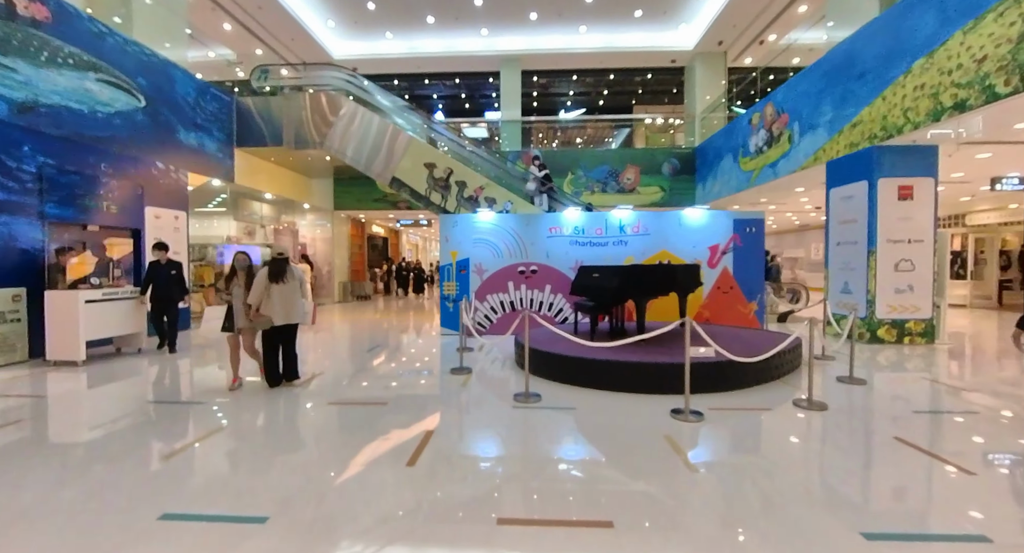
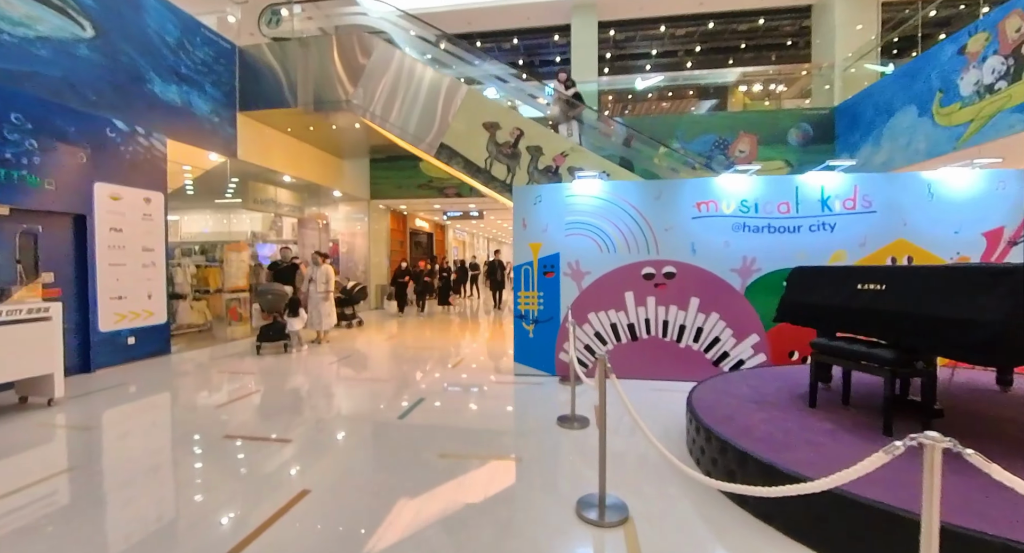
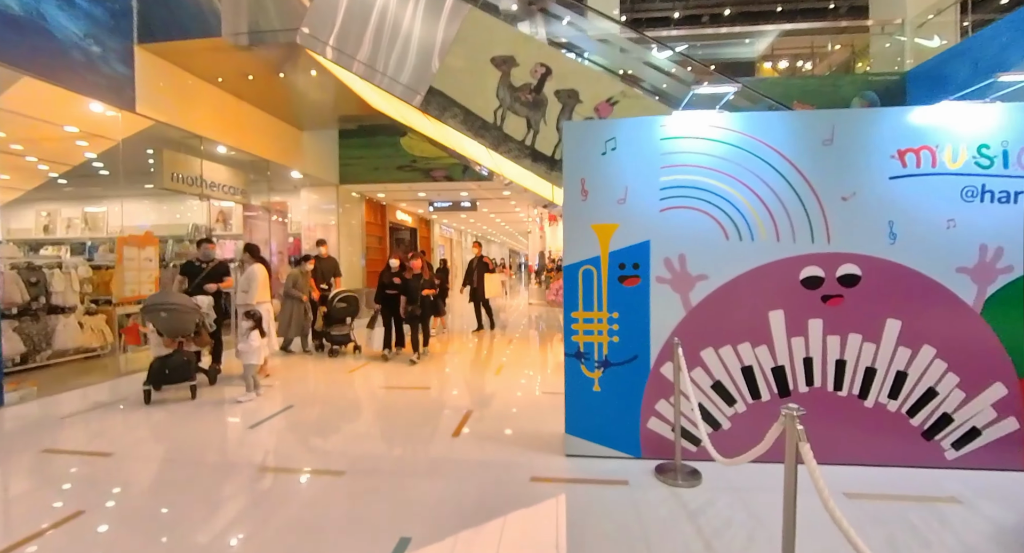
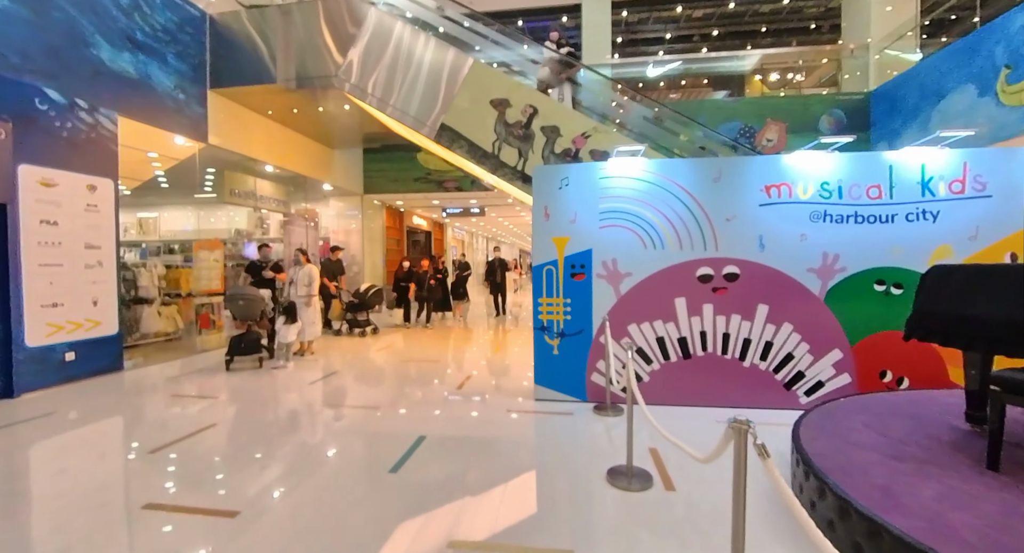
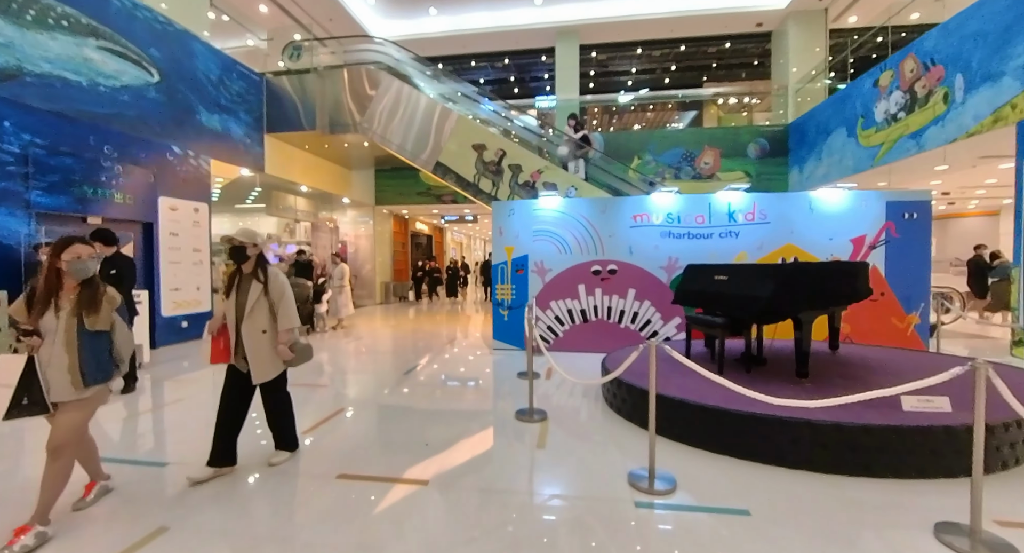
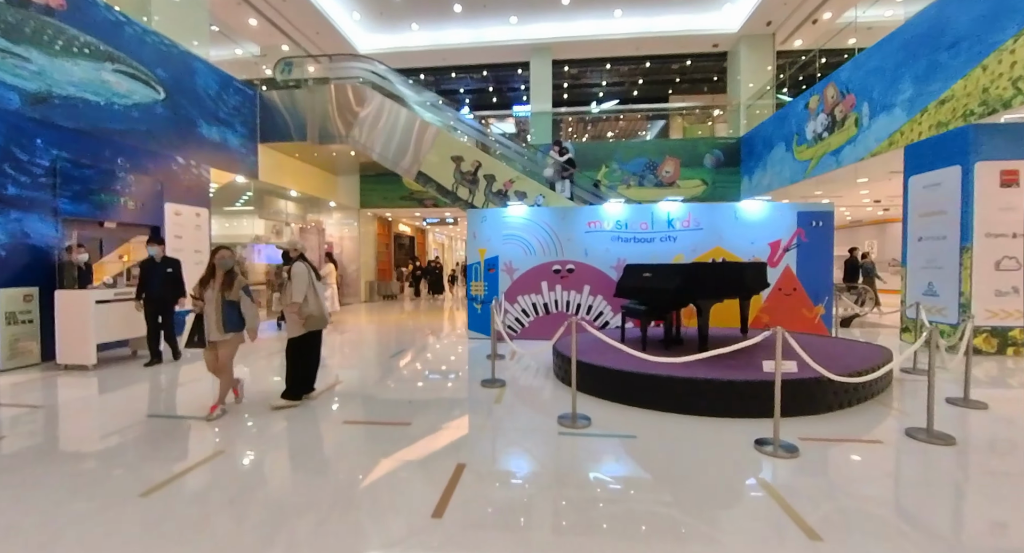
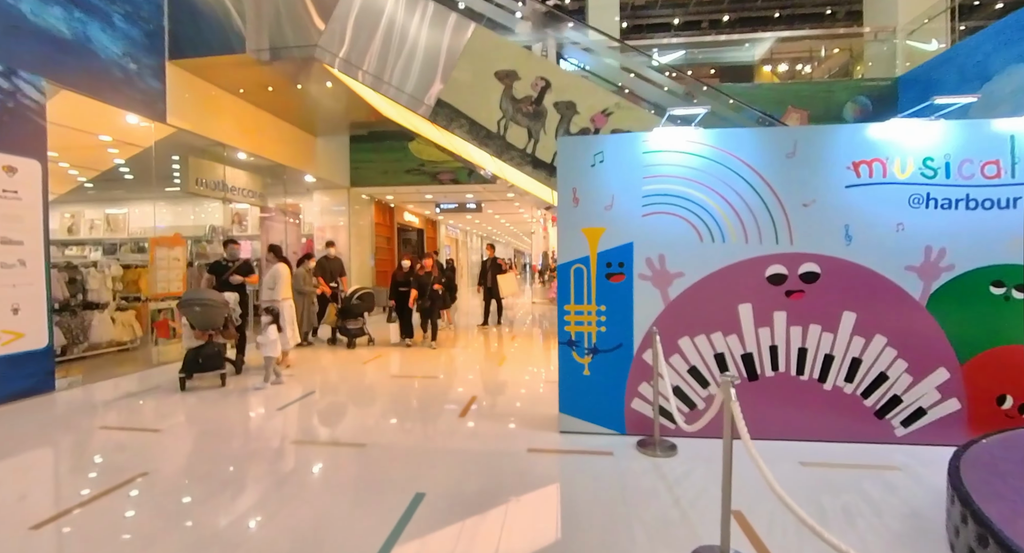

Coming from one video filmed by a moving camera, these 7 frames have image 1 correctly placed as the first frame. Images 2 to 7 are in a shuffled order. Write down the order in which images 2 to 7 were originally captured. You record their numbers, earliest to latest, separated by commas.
6, 5, 2, 4, 7, 3
